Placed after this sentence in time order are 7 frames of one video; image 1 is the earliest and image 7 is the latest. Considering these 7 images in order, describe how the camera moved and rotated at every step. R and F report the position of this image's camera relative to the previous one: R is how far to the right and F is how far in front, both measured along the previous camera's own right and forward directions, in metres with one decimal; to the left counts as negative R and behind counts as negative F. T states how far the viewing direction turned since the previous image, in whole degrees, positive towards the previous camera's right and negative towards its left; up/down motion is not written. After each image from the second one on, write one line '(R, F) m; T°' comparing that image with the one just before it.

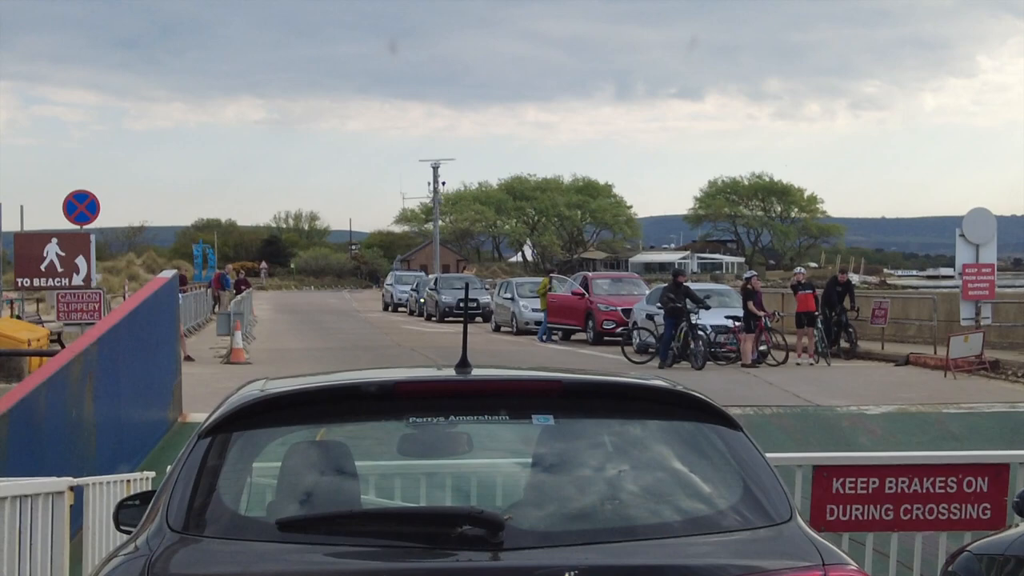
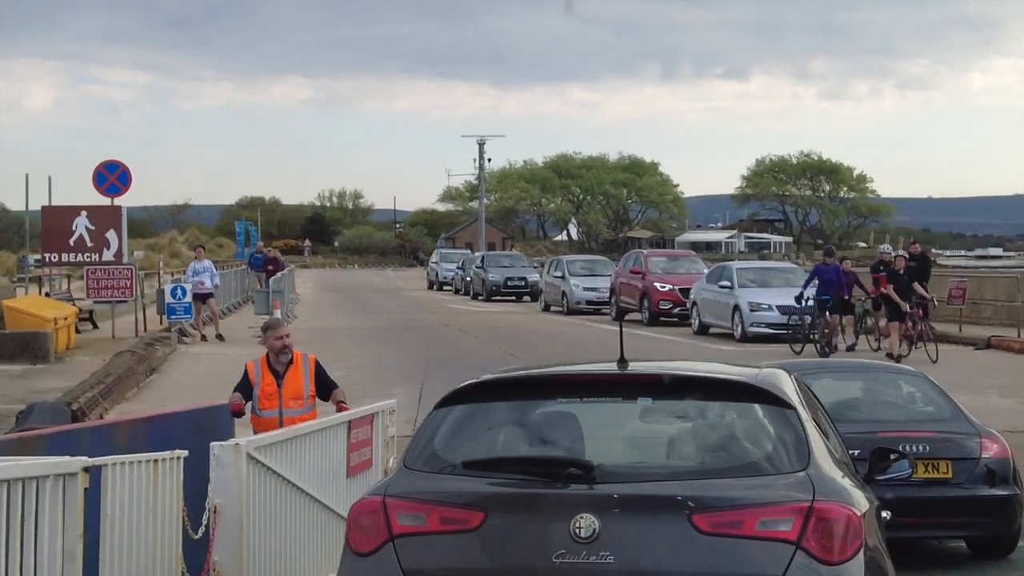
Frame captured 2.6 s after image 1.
(-0.2, +1.1) m; -2°
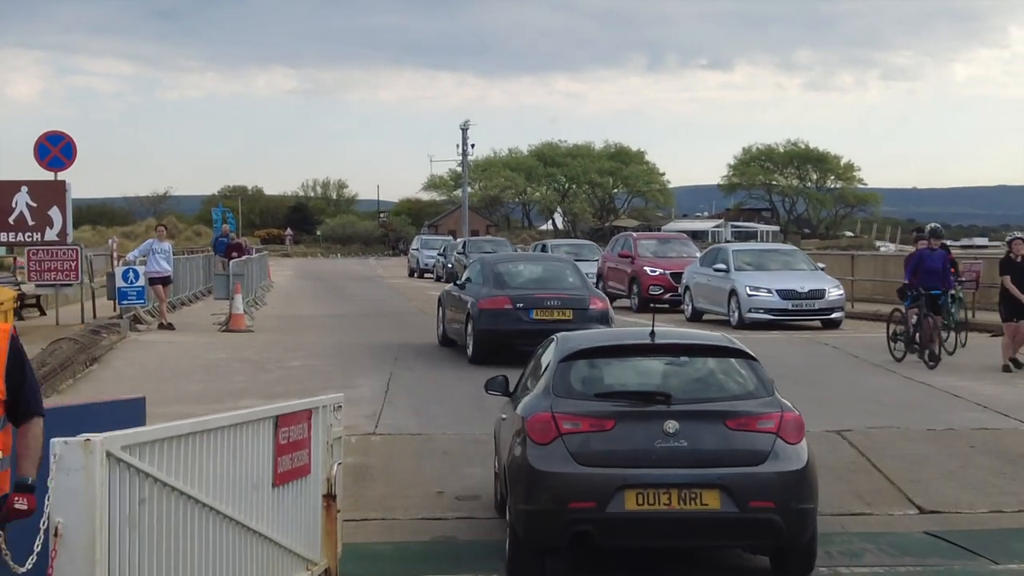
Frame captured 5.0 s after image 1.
(+0.1, +1.3) m; +1°
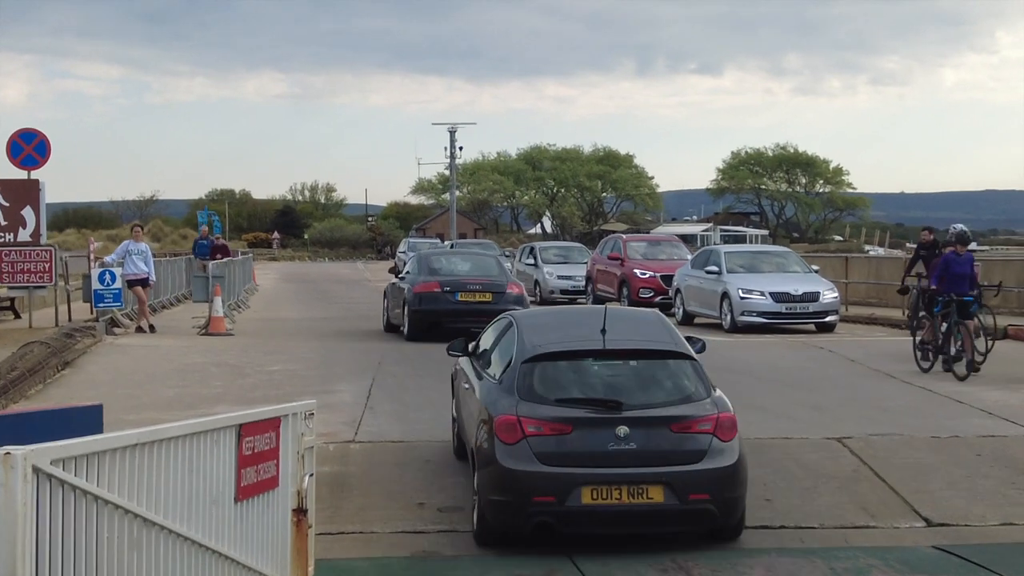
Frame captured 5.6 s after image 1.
(0.0, +0.4) m; +1°
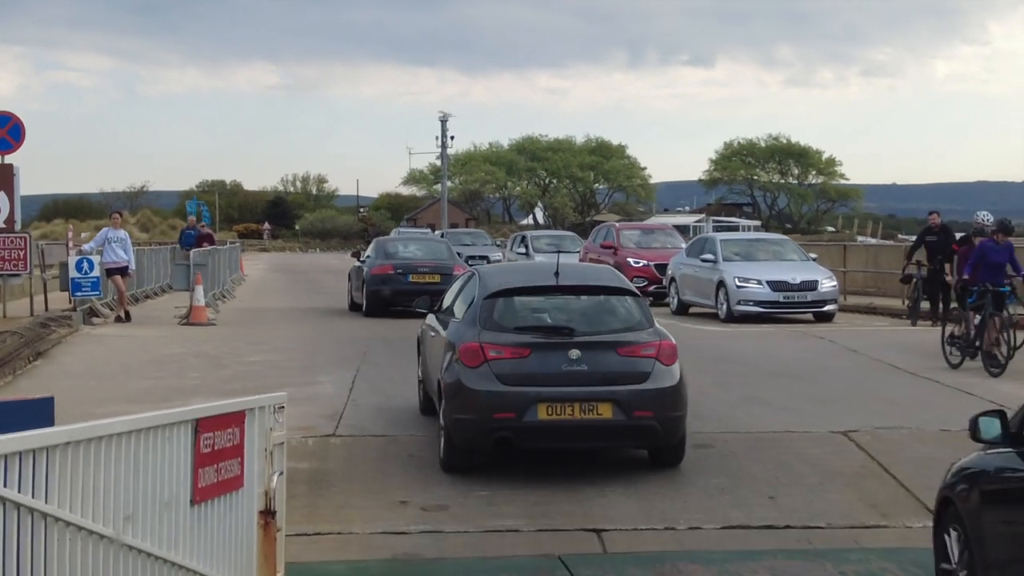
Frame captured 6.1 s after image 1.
(0.0, +0.5) m; 0°
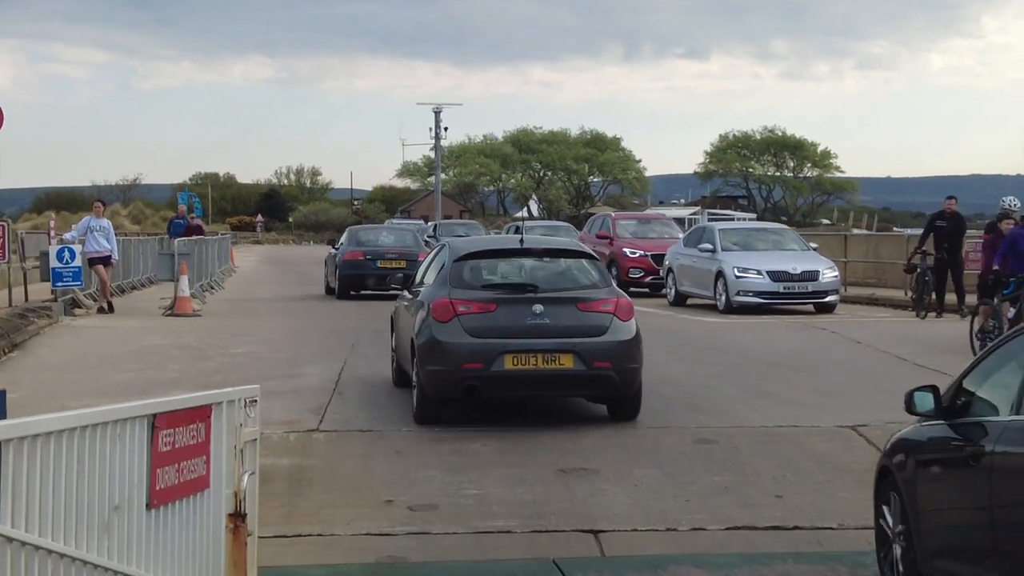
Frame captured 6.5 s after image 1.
(0.0, +0.4) m; 0°
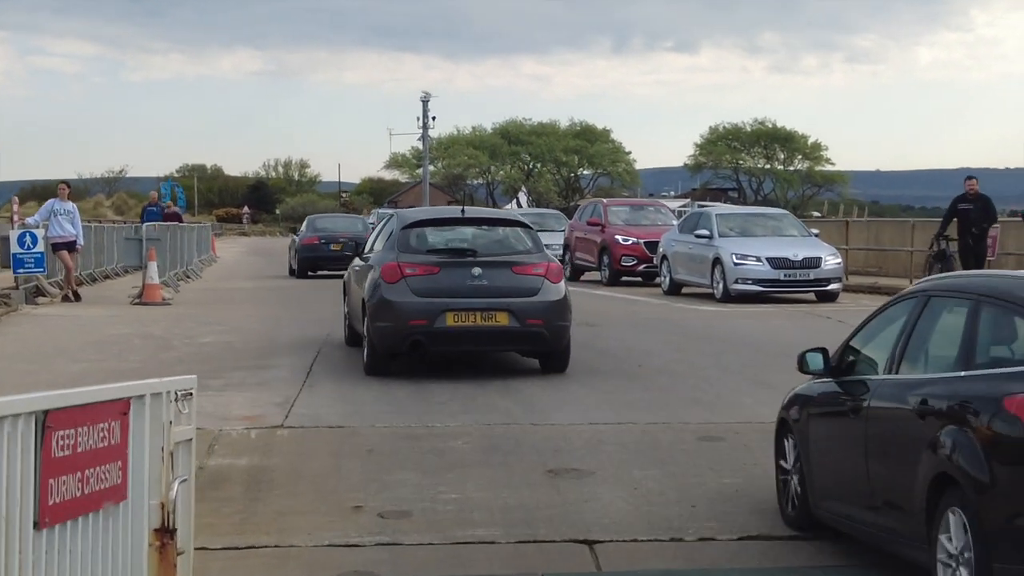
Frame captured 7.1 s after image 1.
(0.0, +0.8) m; +1°
